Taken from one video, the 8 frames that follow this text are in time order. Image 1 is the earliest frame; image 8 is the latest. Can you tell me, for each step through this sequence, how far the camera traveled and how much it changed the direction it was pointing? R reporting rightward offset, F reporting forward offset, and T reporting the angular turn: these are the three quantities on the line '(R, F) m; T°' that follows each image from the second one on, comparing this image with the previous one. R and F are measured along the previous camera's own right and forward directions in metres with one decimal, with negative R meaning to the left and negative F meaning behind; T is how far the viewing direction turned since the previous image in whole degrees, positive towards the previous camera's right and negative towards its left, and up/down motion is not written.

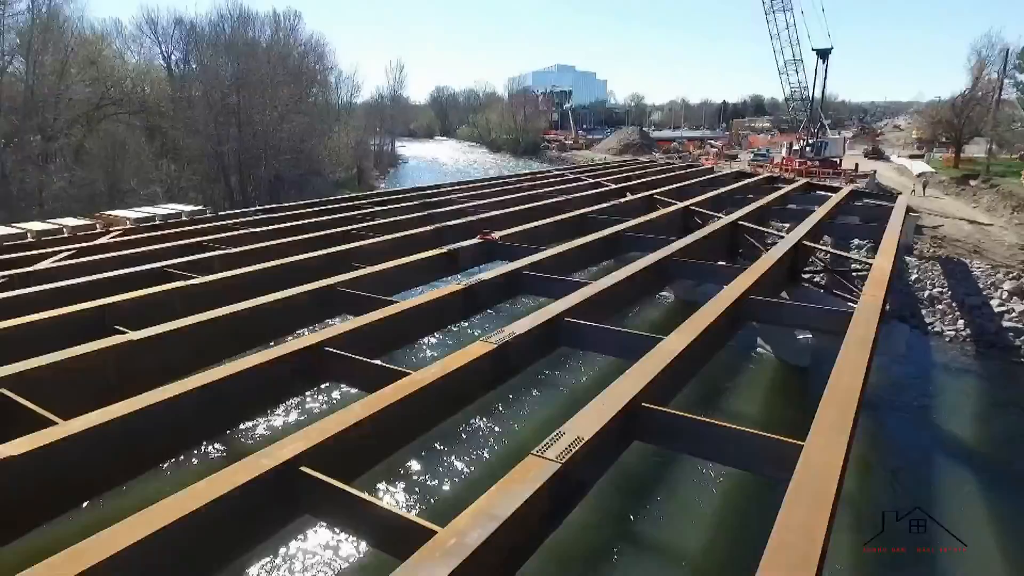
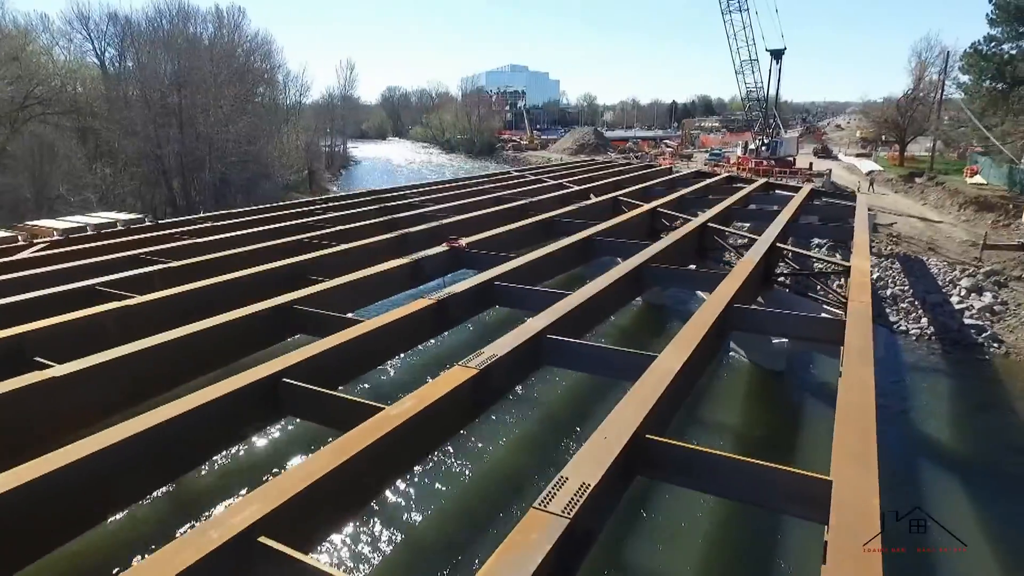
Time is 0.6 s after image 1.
(-0.2, +0.4) m; +4°
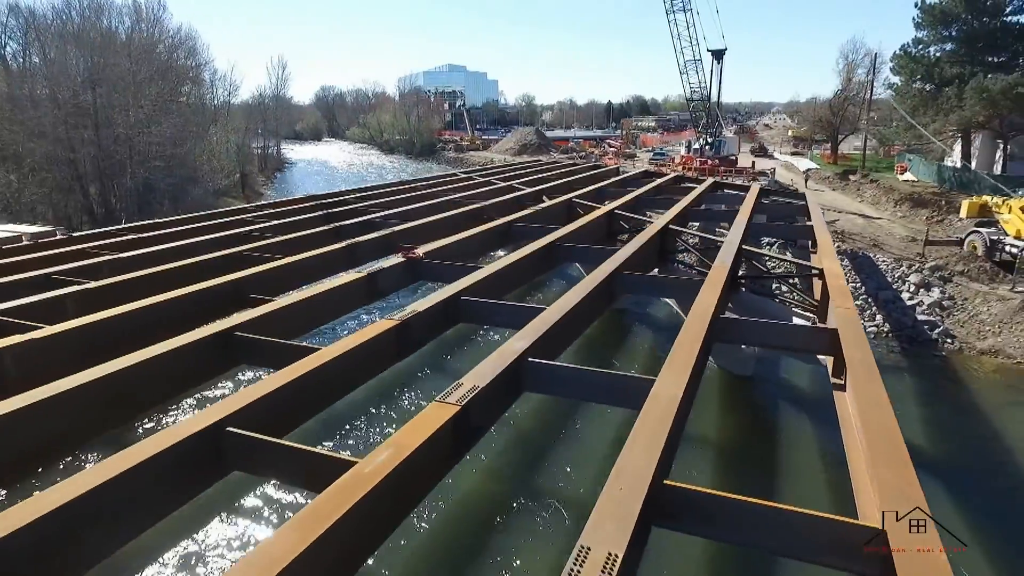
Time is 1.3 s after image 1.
(-0.2, +0.5) m; +5°
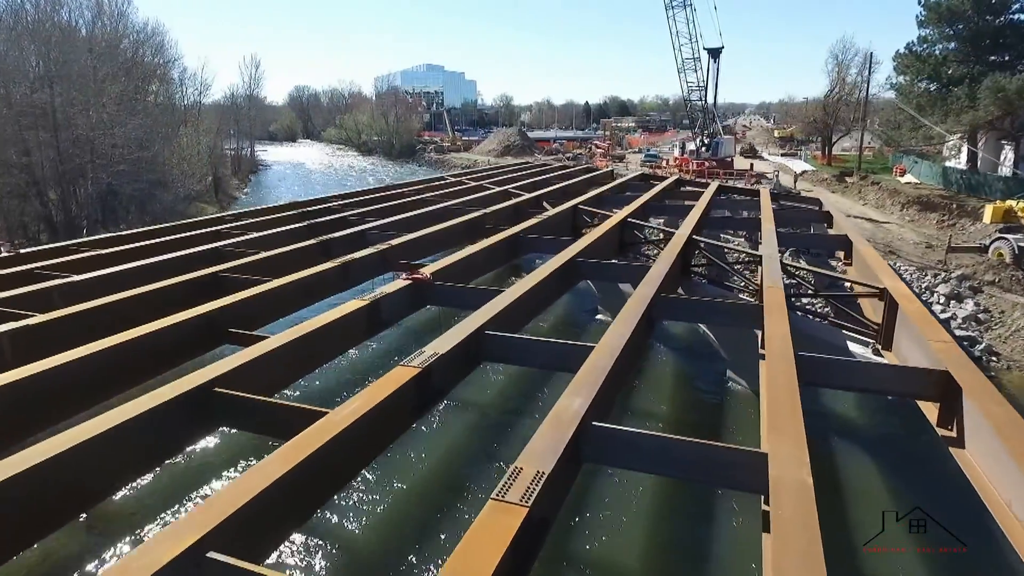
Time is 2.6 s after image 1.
(-0.5, +1.0) m; +2°
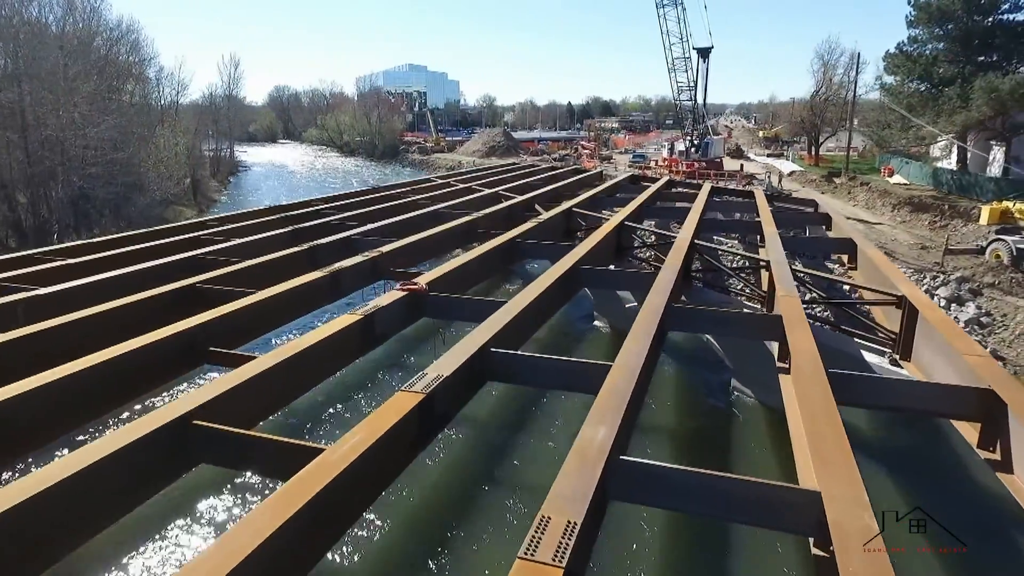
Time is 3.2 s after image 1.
(-0.2, +0.4) m; +2°
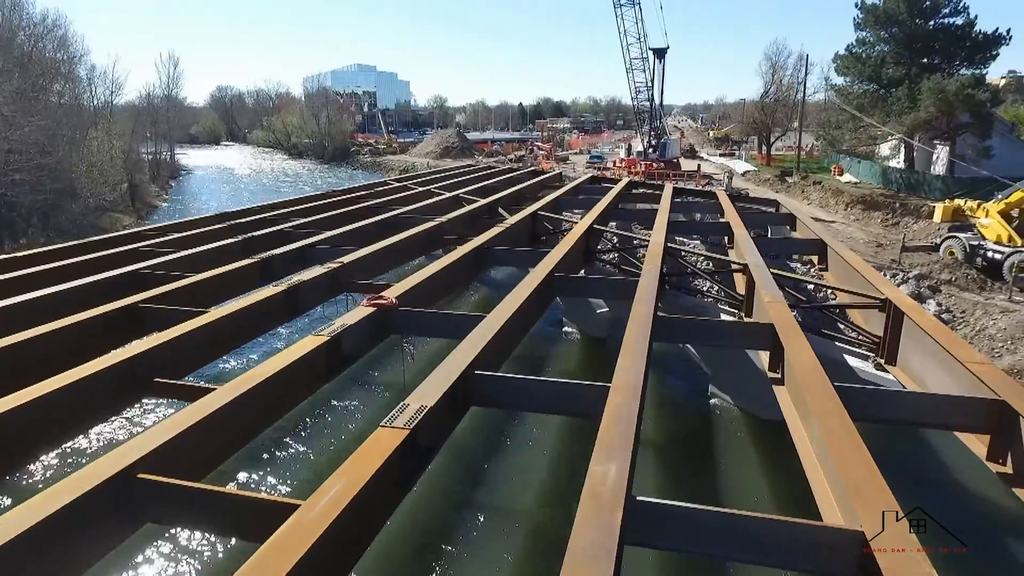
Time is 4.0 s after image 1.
(-0.2, +0.4) m; +4°
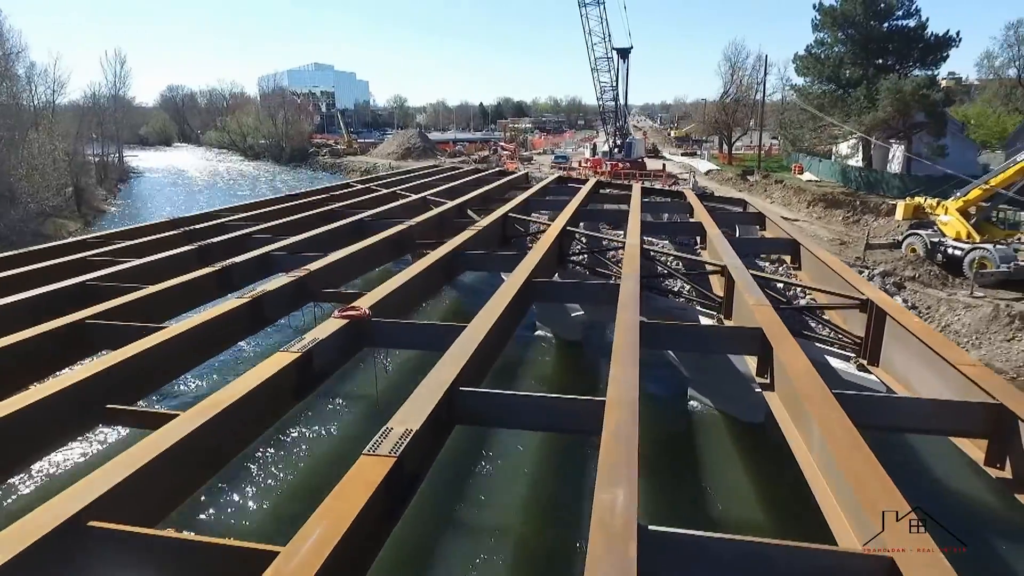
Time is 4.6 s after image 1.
(-0.1, +0.3) m; +3°
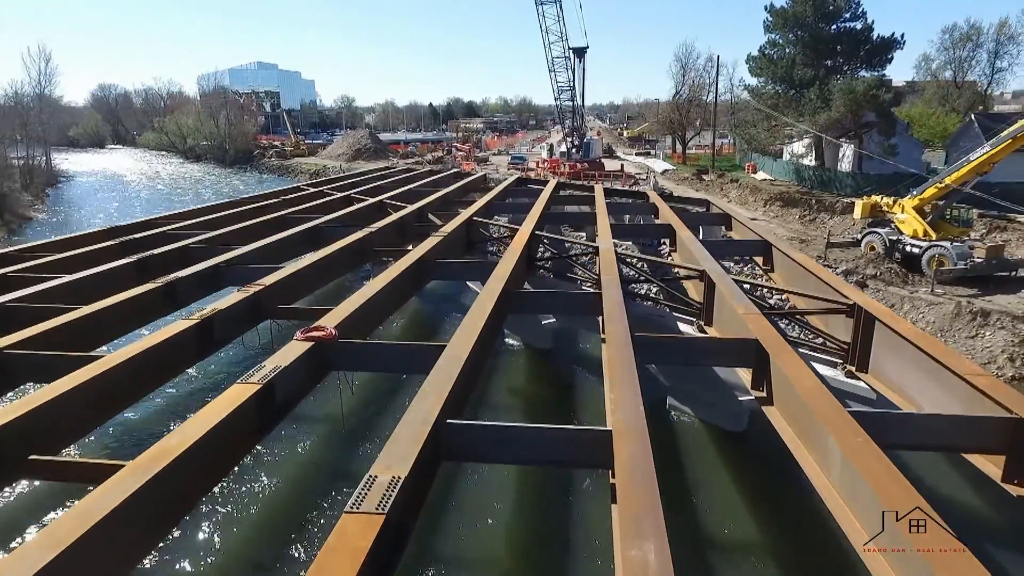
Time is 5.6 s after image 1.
(-0.2, +0.4) m; +4°
